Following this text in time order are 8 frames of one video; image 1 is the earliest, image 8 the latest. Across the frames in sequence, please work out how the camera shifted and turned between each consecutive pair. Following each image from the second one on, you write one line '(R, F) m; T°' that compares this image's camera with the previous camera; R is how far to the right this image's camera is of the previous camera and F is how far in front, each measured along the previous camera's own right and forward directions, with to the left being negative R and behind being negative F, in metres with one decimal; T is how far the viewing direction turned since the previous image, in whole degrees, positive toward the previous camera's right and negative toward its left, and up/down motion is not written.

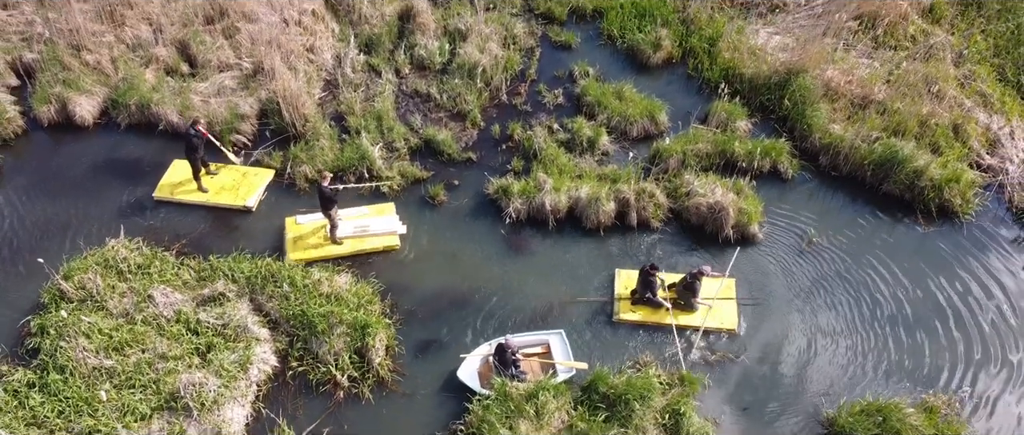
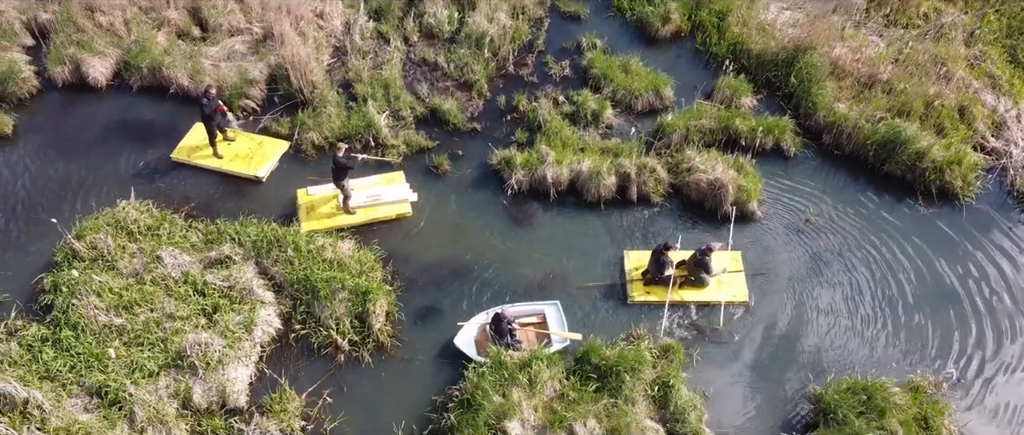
(+0.2, -0.1) m; -1°
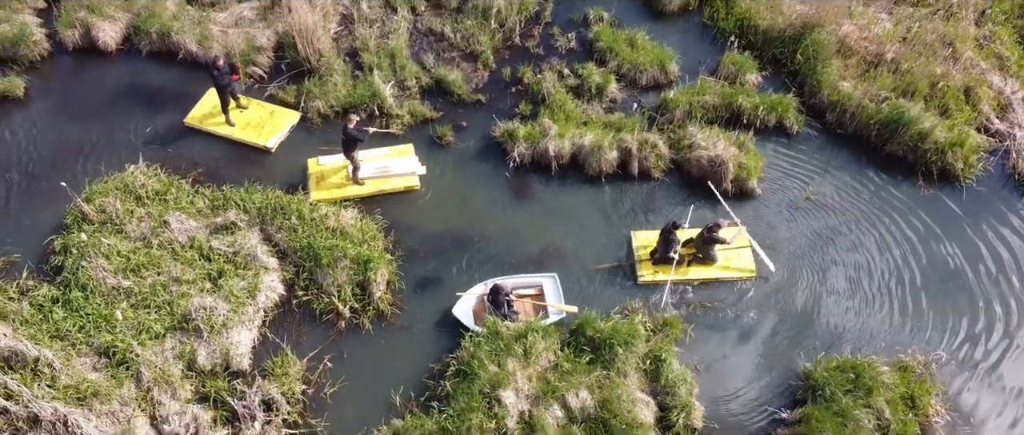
(+0.2, -0.1) m; -1°
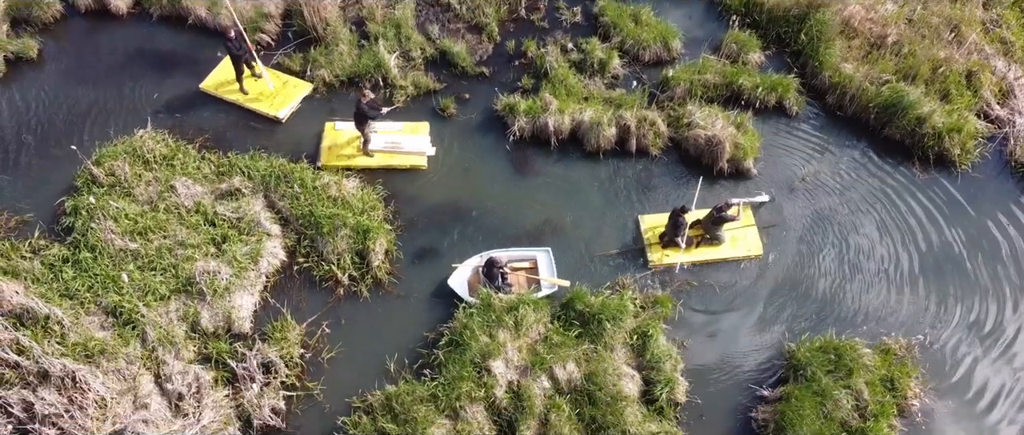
(+0.3, -0.2) m; -1°
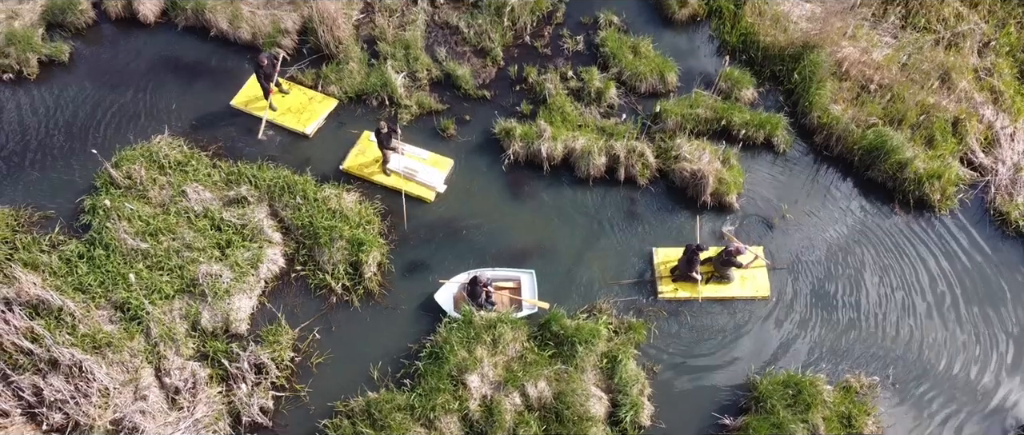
(+0.6, -0.6) m; -2°
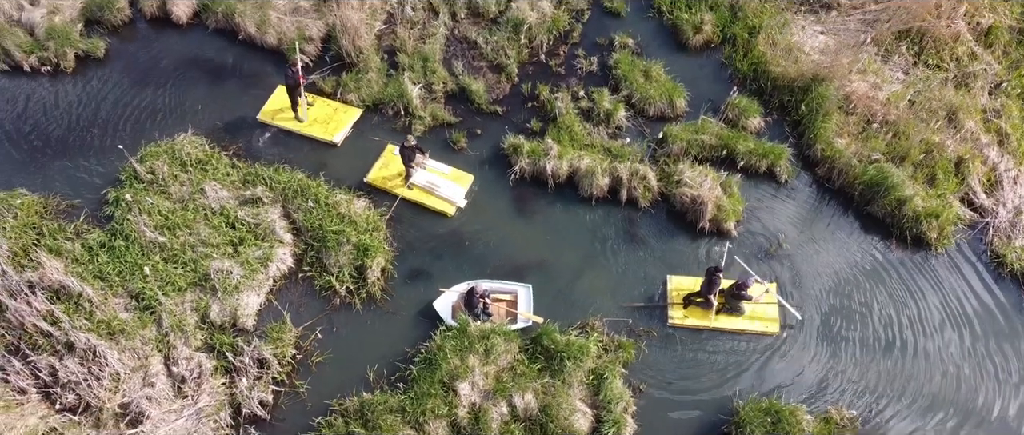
(+0.4, -0.4) m; -2°
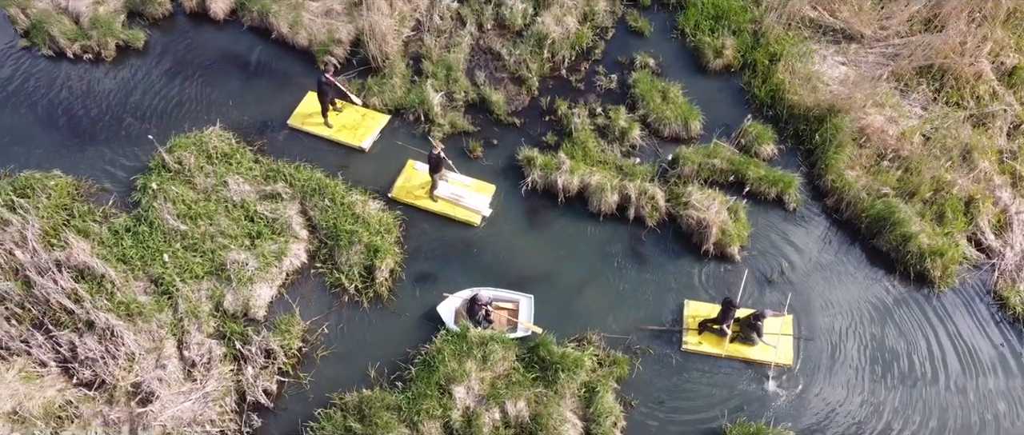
(+0.3, -0.3) m; -2°
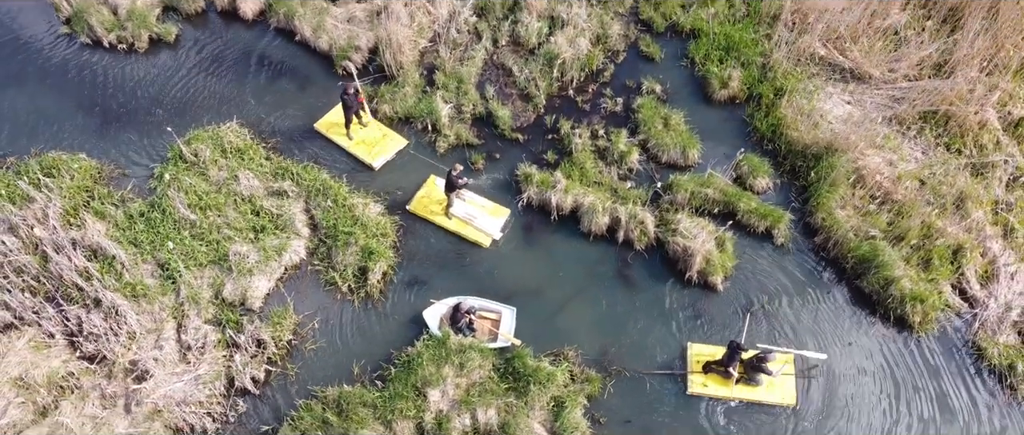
(+0.7, -0.4) m; -2°
